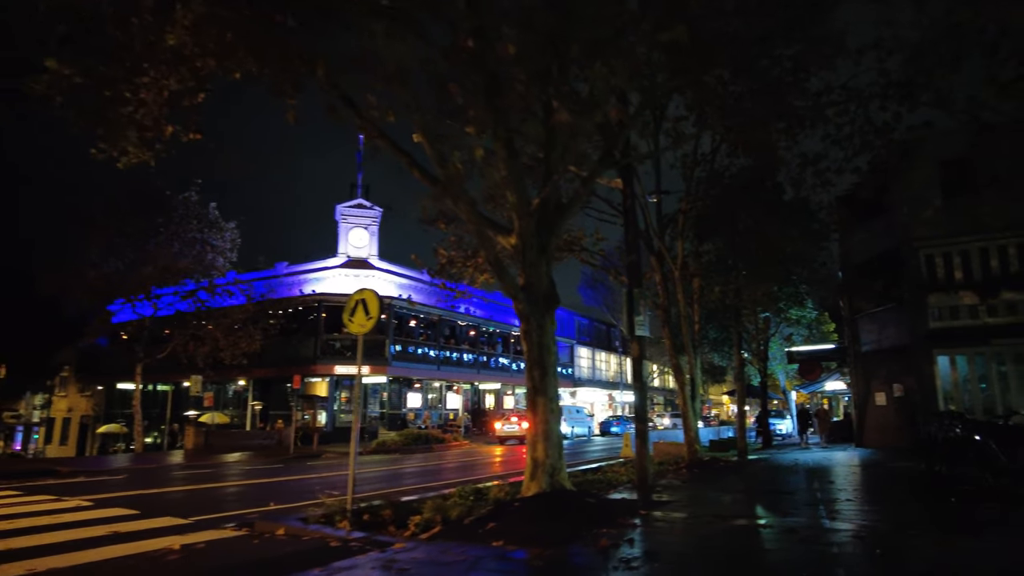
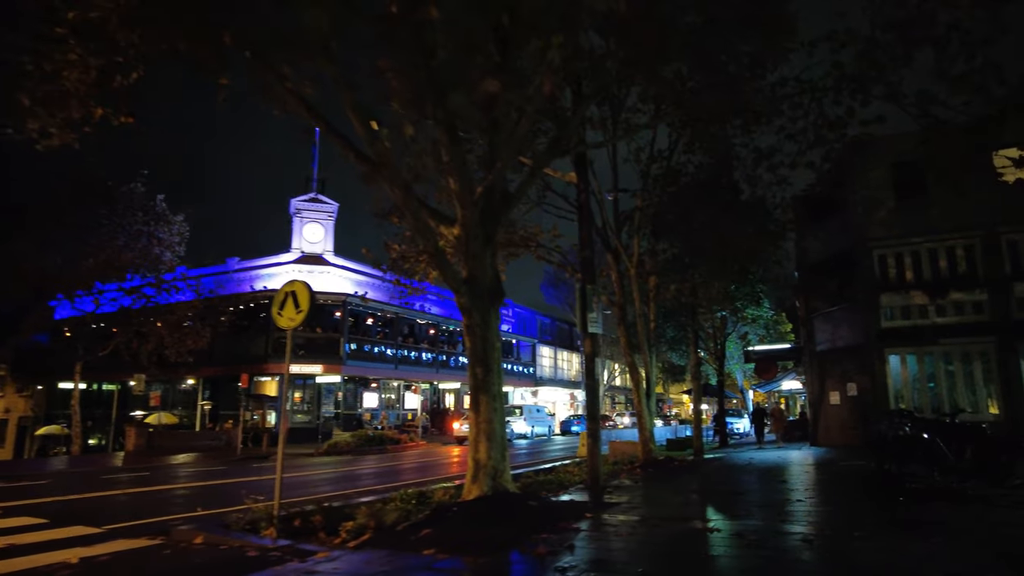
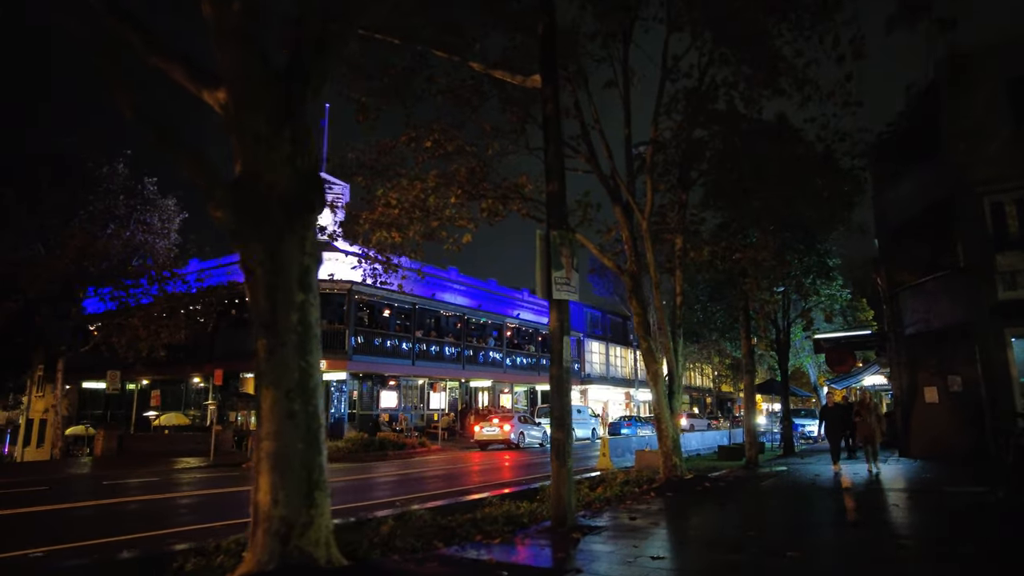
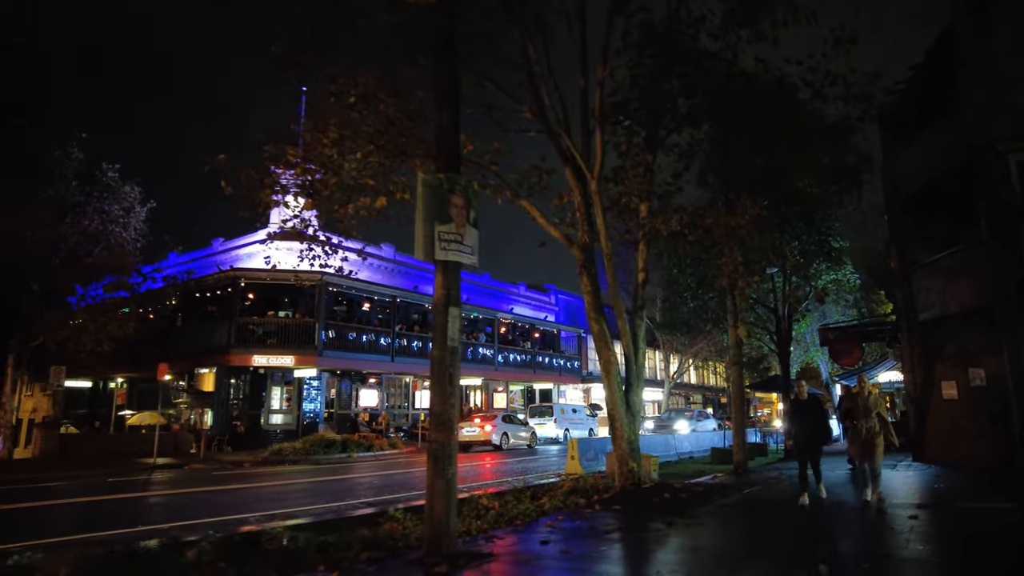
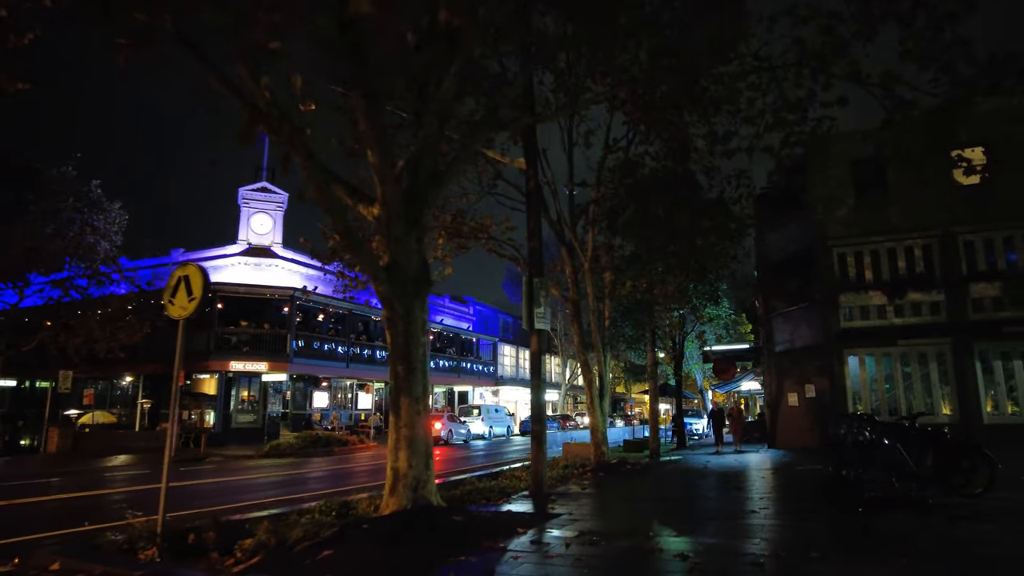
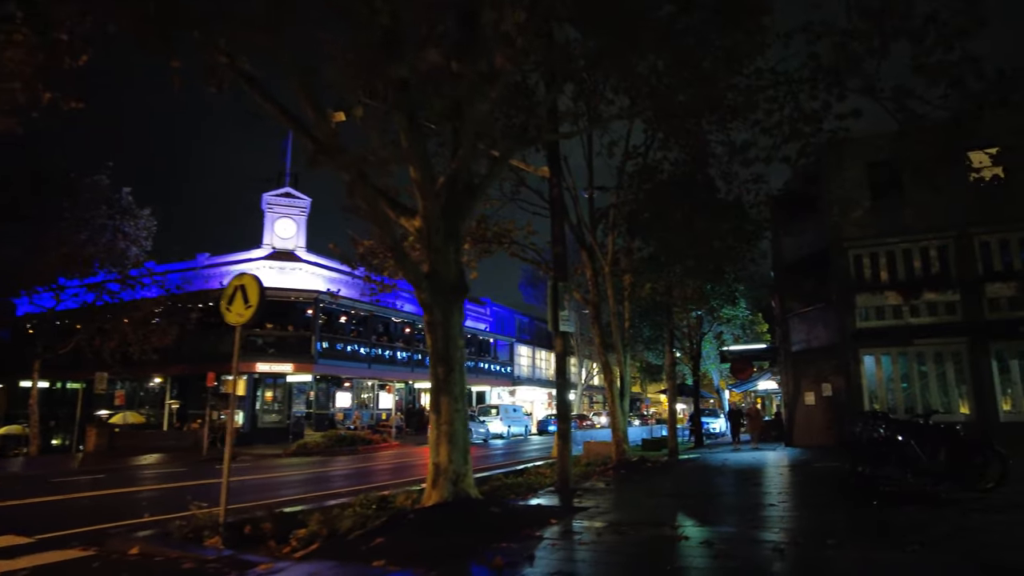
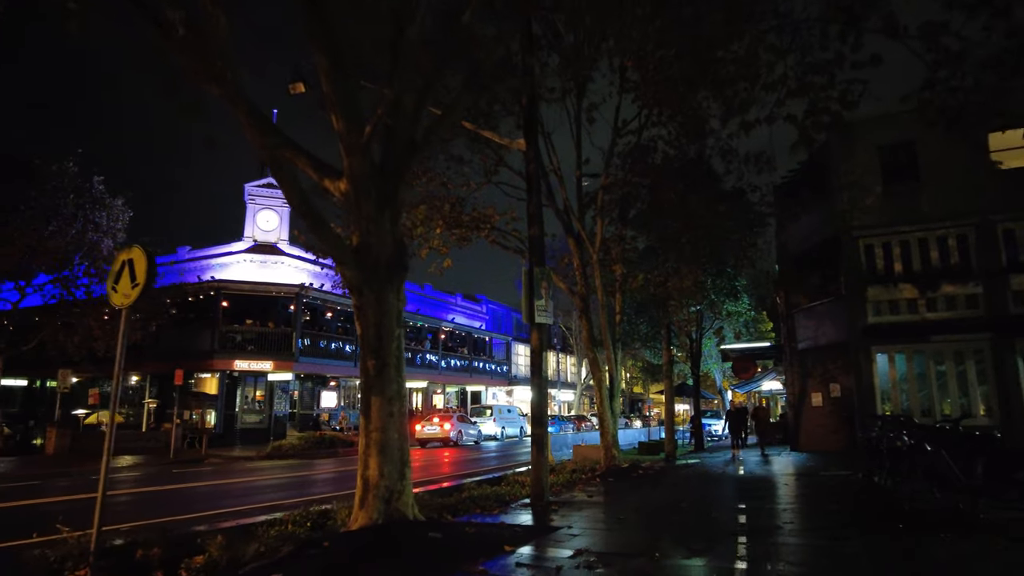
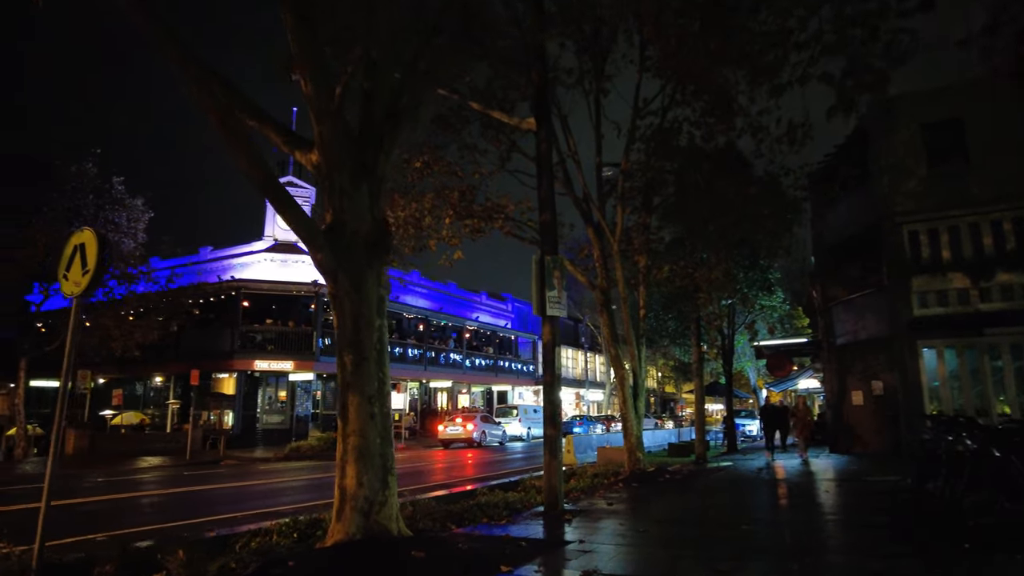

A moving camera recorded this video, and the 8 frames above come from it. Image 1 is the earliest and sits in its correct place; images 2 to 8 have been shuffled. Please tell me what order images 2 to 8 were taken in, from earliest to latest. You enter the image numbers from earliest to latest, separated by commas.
2, 6, 5, 7, 8, 3, 4
